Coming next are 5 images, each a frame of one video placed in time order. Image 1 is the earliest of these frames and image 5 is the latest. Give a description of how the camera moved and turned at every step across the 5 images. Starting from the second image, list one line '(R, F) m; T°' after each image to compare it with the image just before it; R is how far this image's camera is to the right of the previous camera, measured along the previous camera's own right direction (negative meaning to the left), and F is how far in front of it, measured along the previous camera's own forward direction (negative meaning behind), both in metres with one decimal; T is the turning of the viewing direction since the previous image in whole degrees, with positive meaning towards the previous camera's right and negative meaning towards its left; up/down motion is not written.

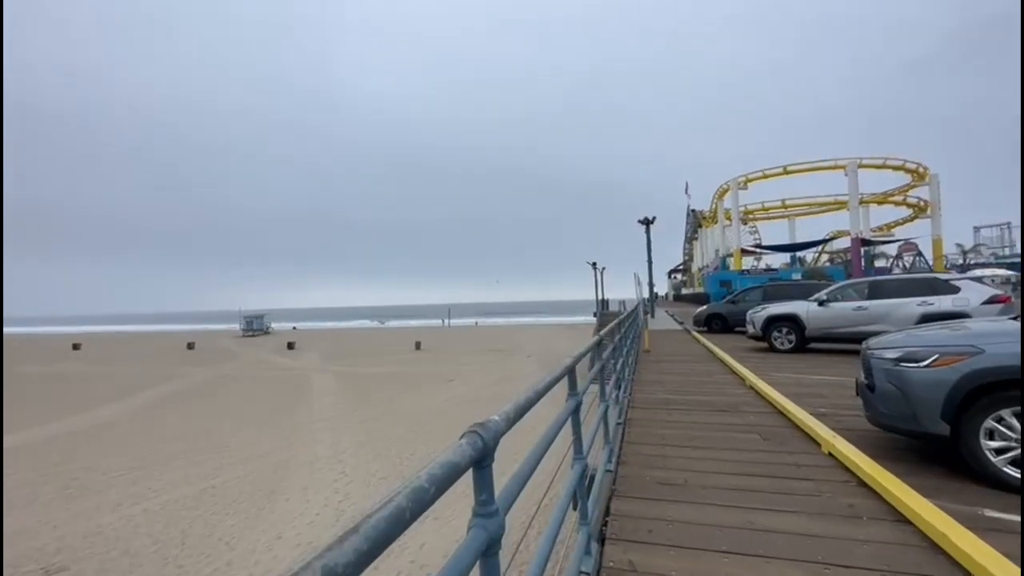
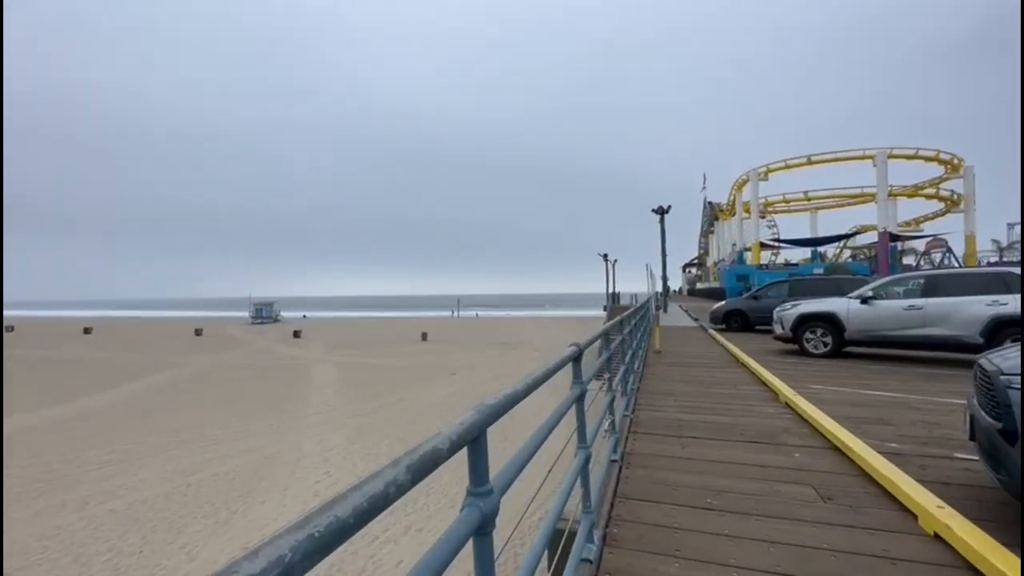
(+0.3, +1.0) m; -1°
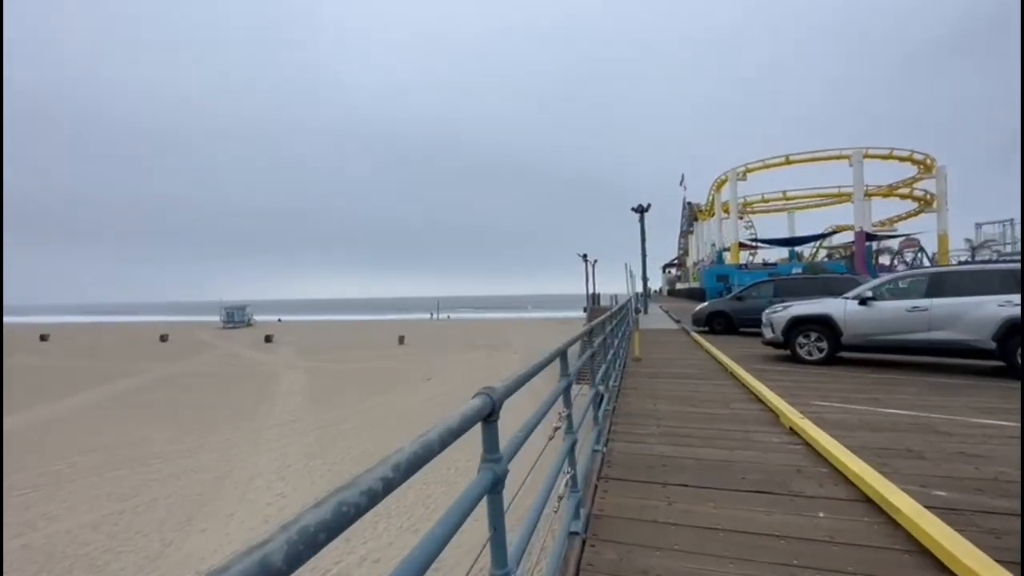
(+0.3, +0.8) m; +2°
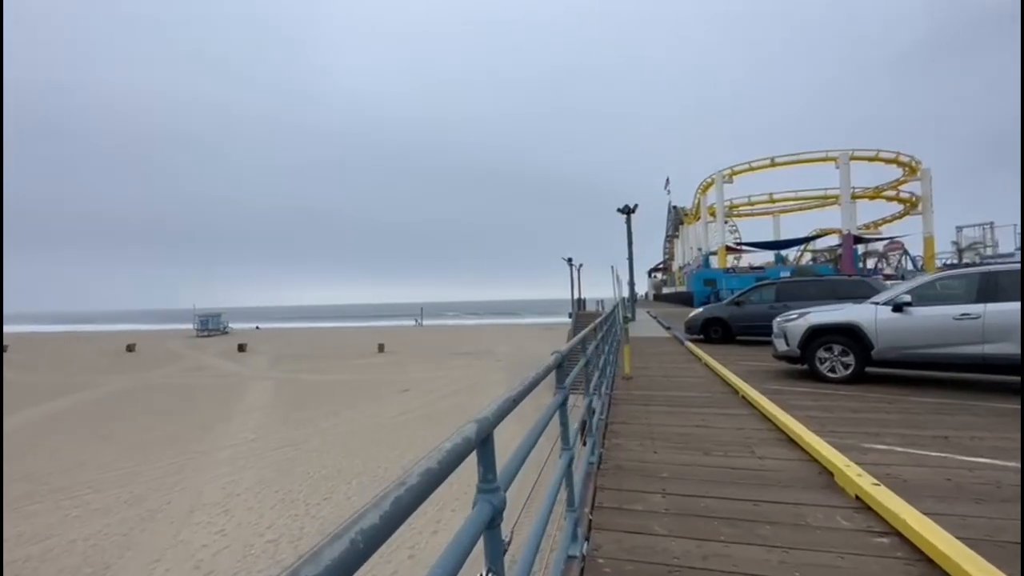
(+0.2, +1.1) m; +2°
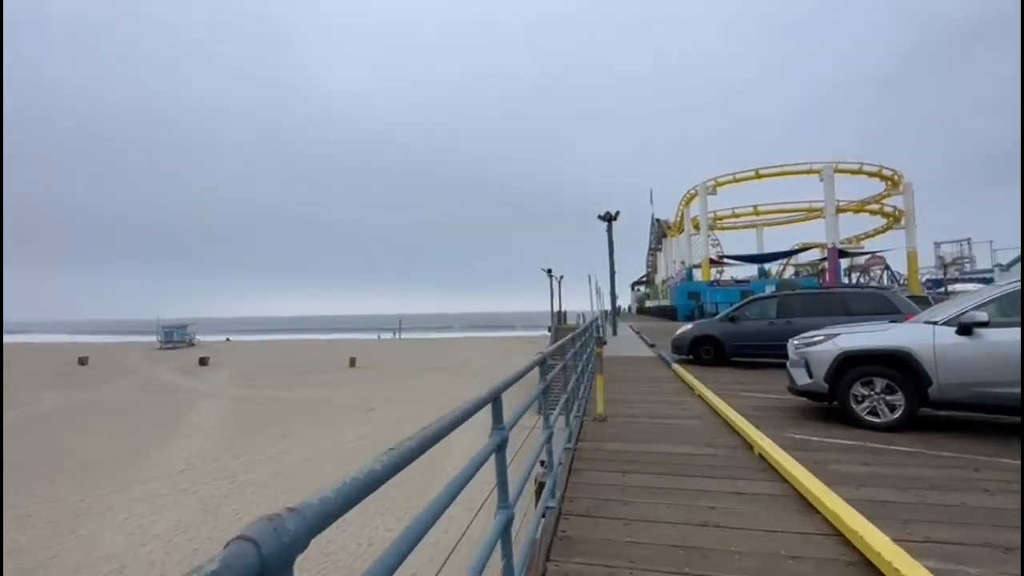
(+0.4, +1.4) m; +2°
